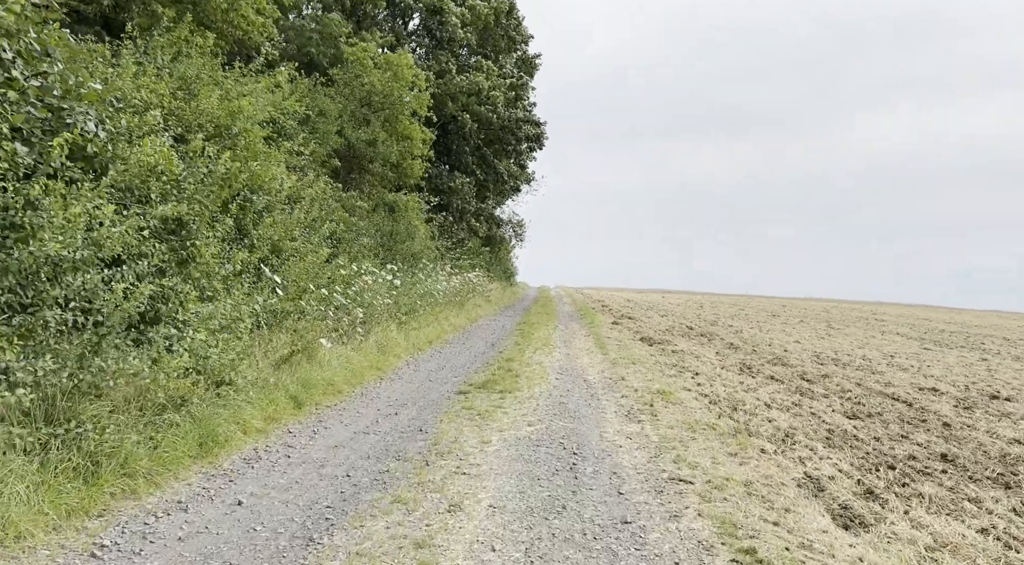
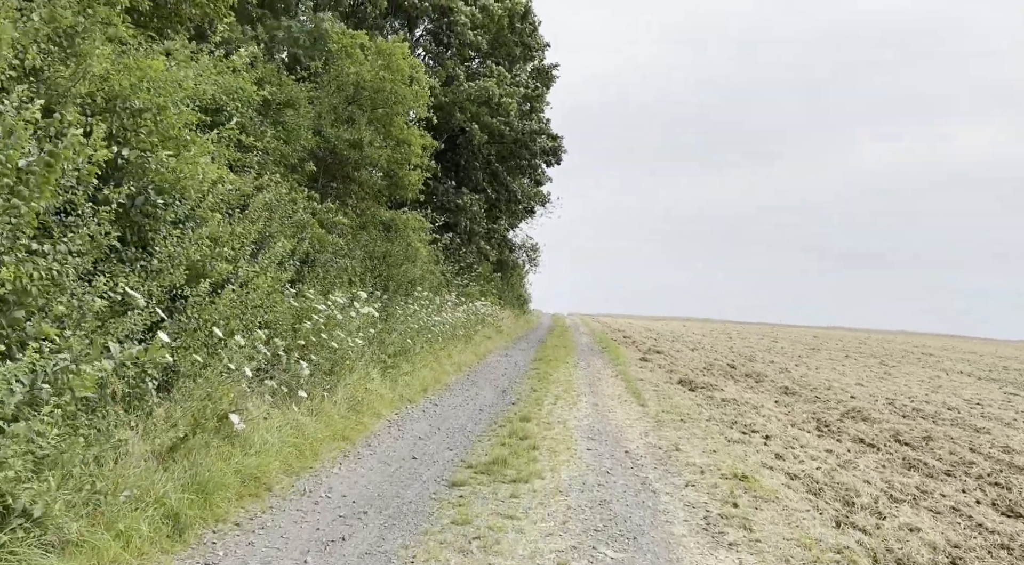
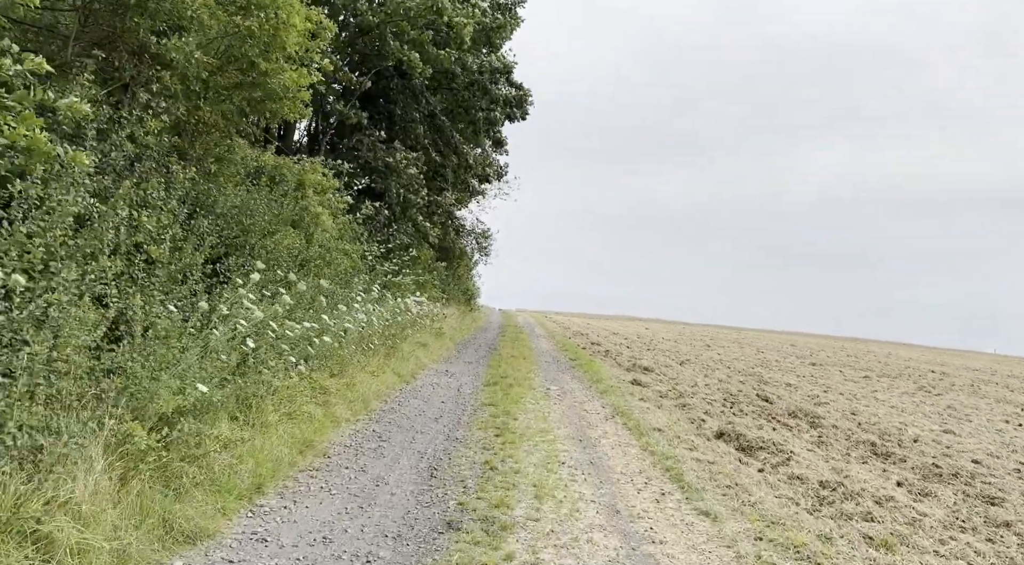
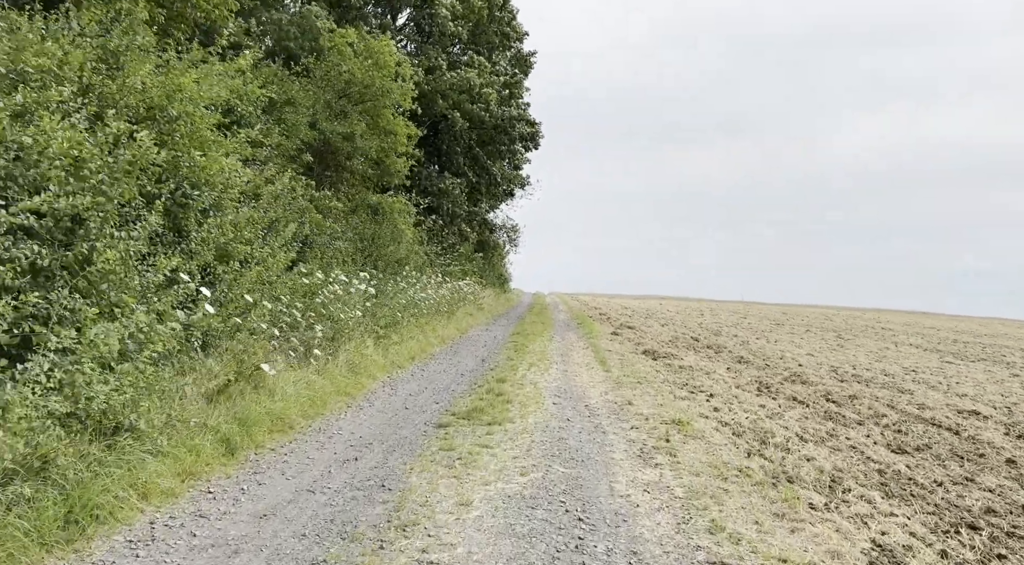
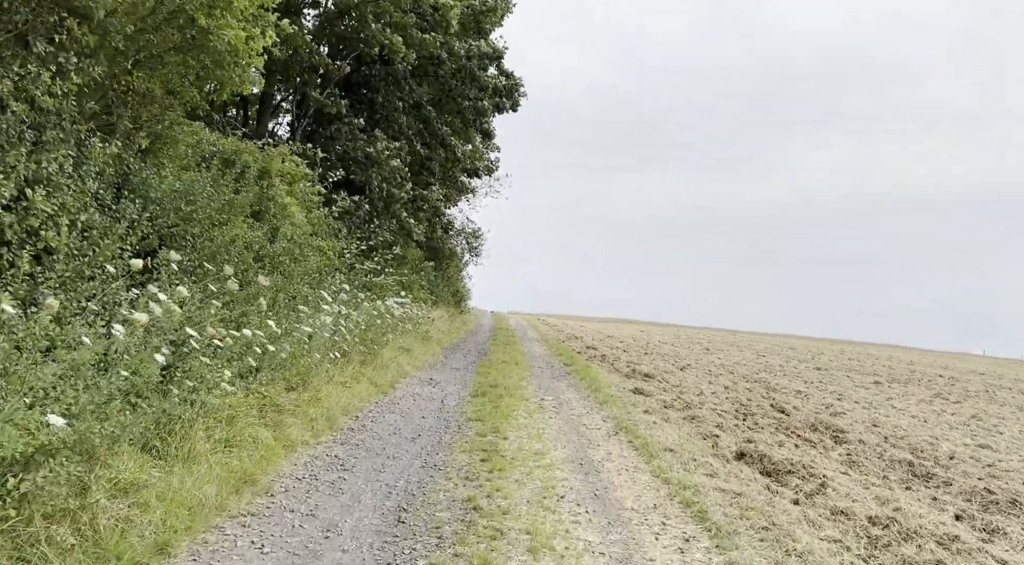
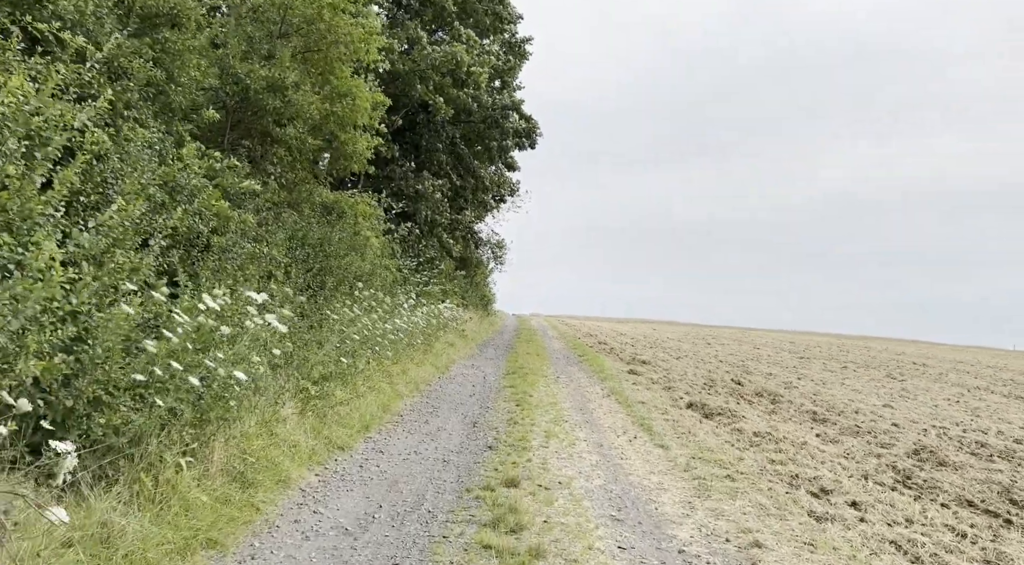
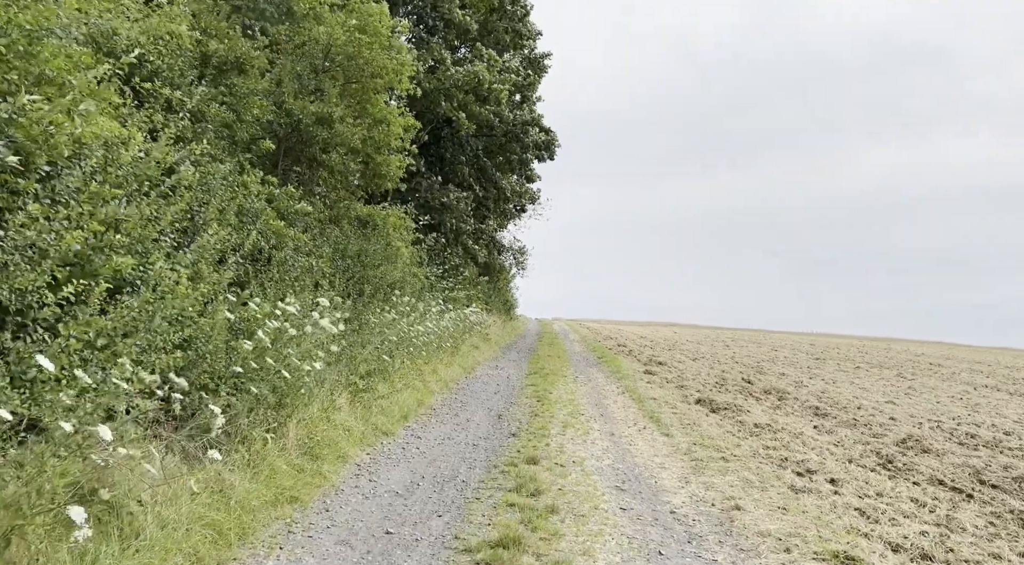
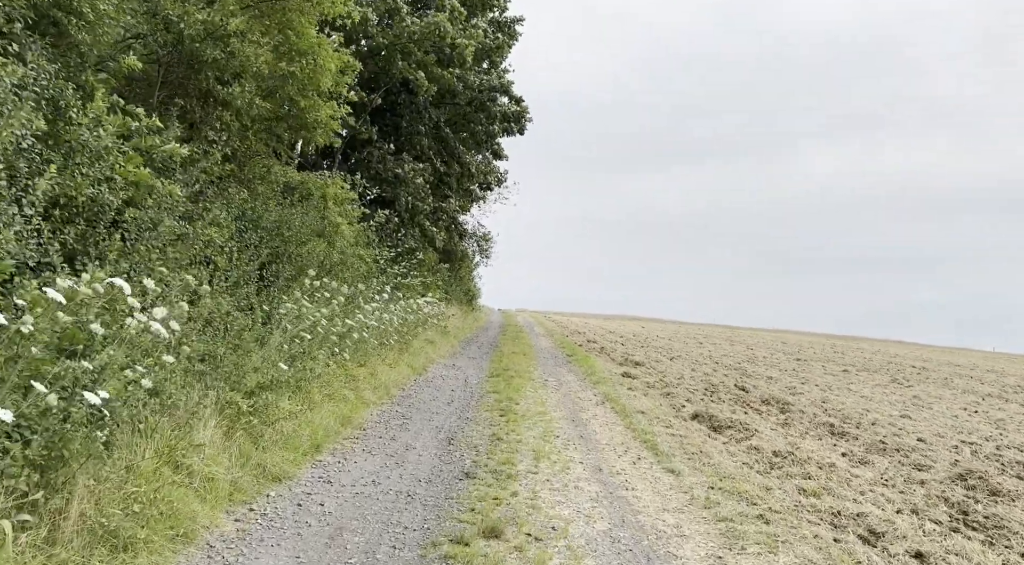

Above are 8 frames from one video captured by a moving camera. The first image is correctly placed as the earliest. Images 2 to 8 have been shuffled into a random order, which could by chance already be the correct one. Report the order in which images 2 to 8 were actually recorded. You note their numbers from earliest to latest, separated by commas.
4, 2, 7, 6, 8, 3, 5
